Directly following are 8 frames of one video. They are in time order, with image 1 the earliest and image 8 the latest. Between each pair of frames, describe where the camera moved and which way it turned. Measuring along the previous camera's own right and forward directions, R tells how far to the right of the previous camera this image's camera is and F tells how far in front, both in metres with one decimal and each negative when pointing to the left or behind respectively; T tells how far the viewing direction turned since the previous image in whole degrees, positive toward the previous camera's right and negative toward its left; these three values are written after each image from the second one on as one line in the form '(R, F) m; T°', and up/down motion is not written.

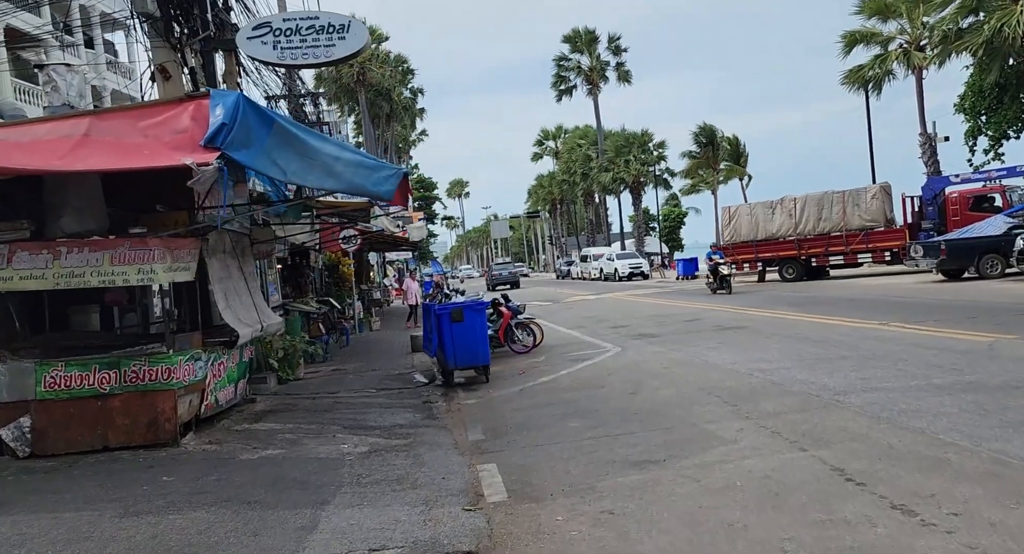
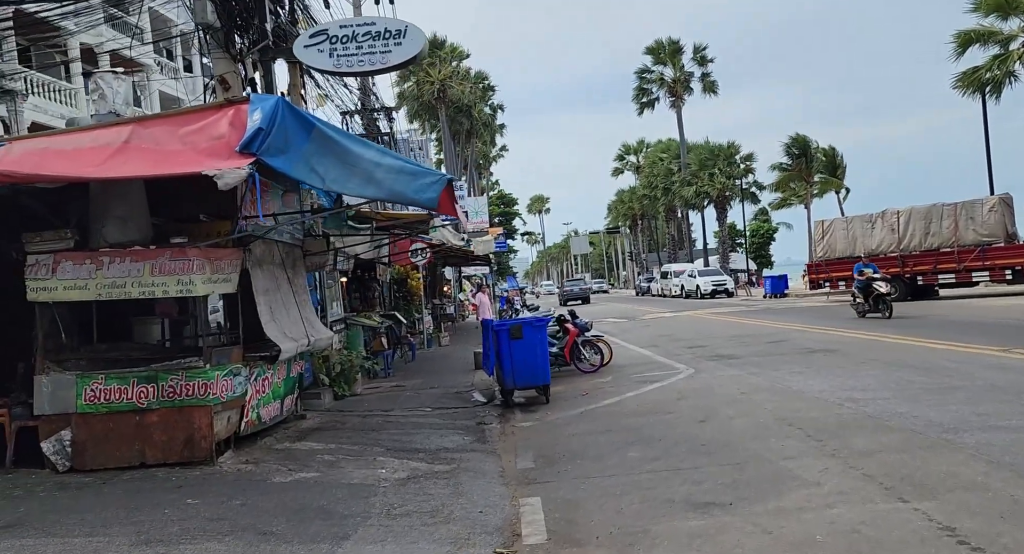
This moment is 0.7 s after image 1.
(+0.3, +0.6) m; -6°
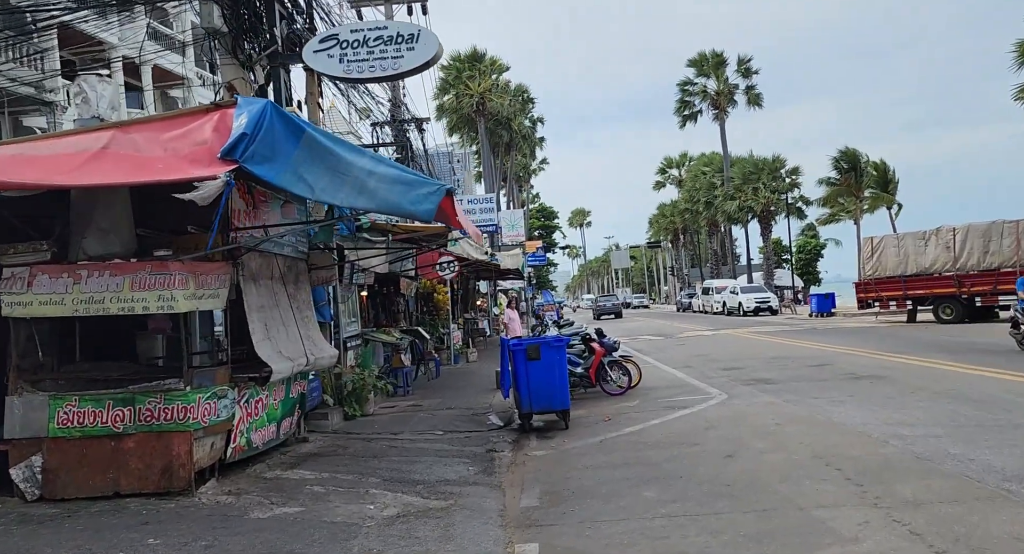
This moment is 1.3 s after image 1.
(+0.3, +0.6) m; -3°
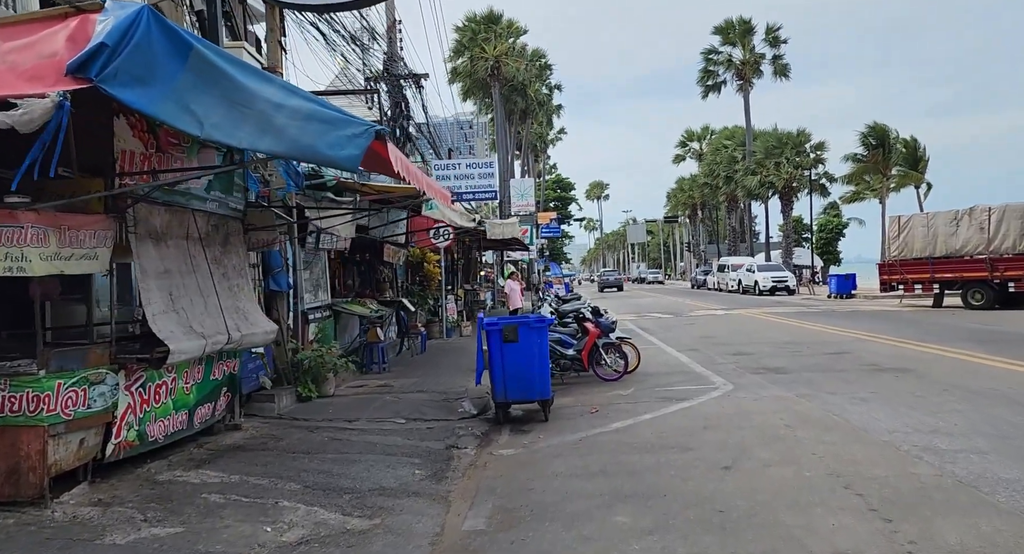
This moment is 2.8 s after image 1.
(+0.5, +1.4) m; -1°
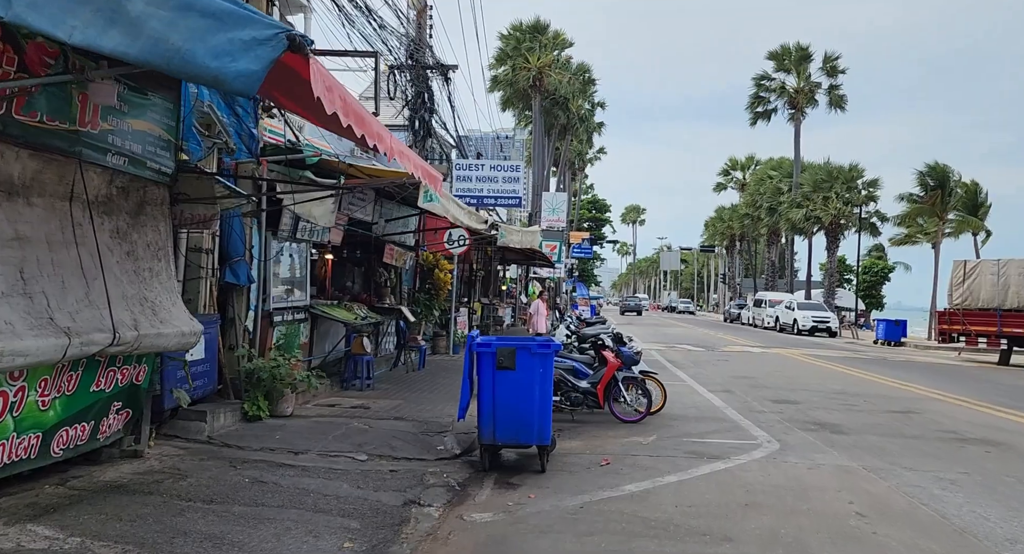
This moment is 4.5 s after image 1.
(+0.3, +1.9) m; -2°
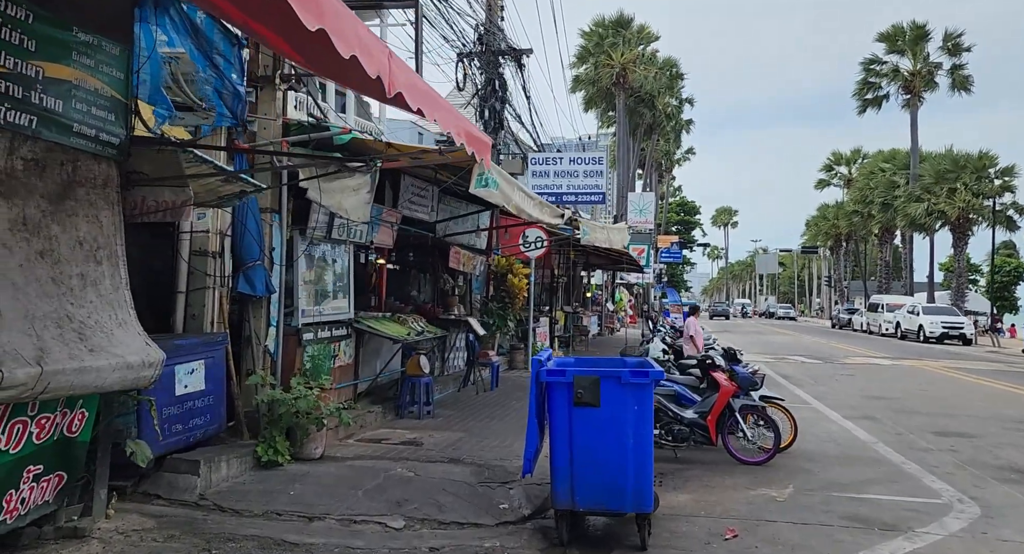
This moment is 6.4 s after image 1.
(0.0, +2.0) m; -7°
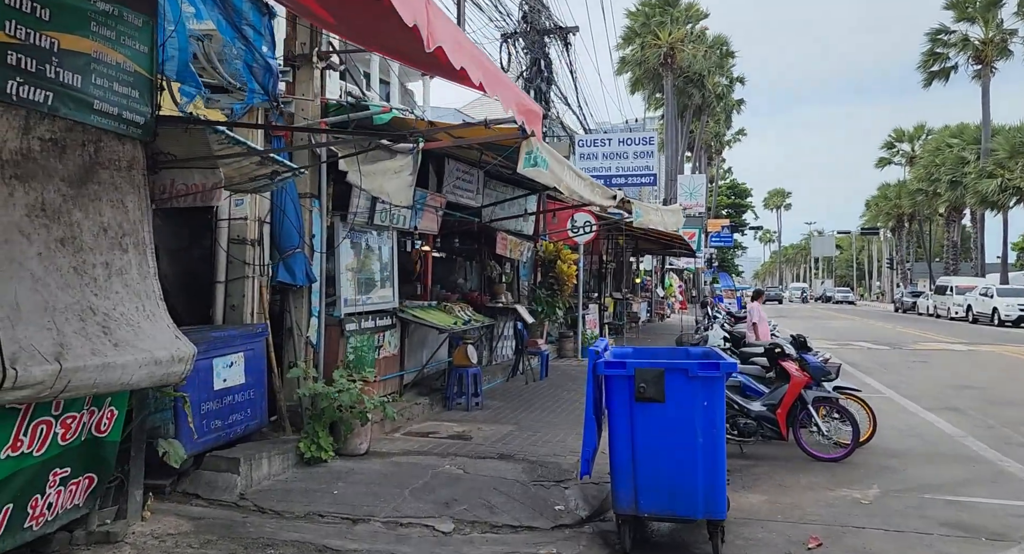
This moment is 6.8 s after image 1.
(-0.1, +0.4) m; -3°
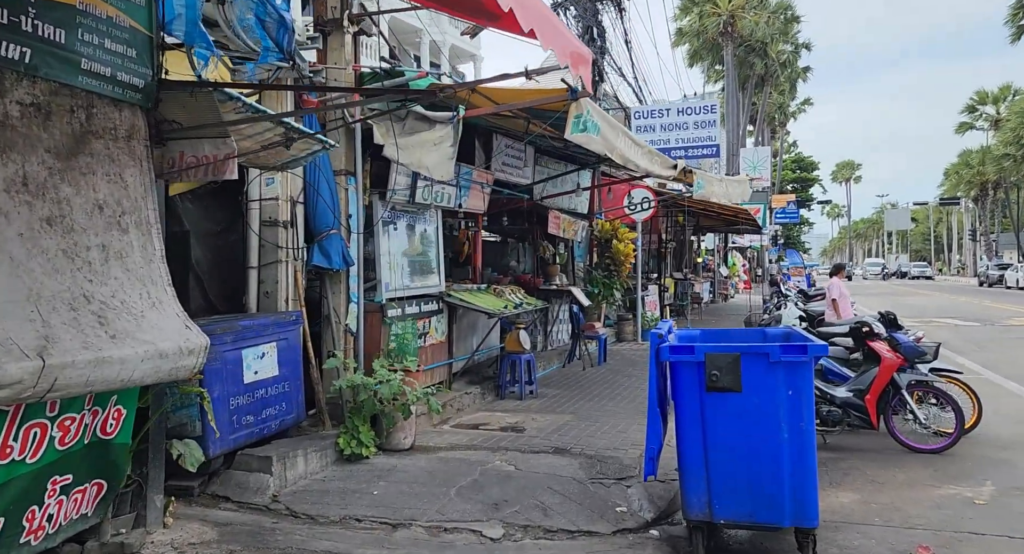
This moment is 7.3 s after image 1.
(0.0, +0.6) m; -4°
